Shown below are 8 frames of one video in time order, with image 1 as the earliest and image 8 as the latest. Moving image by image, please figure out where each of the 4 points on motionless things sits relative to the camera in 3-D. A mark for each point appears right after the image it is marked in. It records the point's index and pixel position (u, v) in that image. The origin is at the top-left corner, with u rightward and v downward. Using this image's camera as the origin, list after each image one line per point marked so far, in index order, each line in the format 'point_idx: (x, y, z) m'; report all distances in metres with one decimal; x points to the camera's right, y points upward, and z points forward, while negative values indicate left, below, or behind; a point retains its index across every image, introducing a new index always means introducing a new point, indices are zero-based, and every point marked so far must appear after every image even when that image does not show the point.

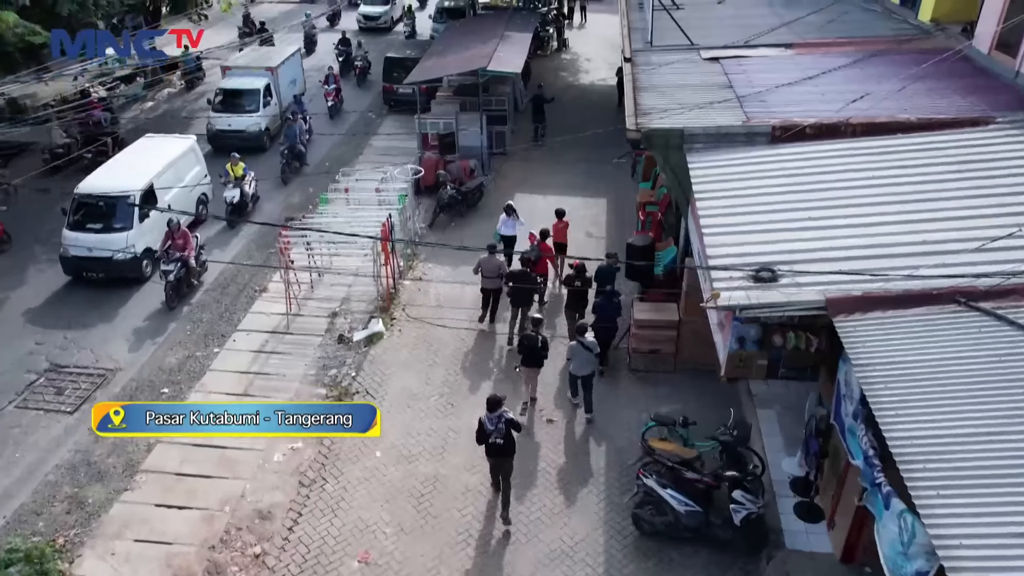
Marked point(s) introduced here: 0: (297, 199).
0: (-4.2, +1.7, +15.6) m
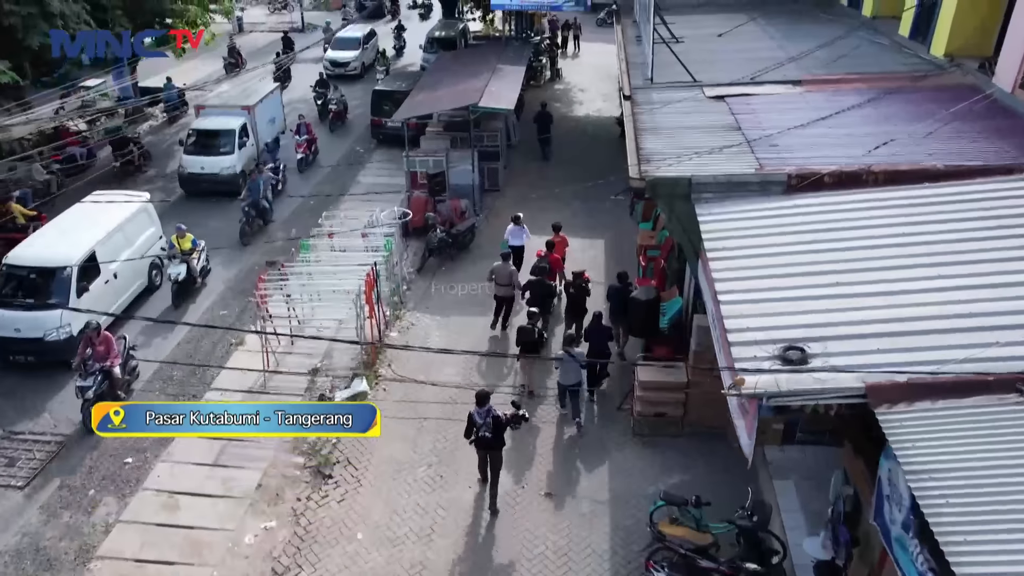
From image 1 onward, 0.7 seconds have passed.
0: (-4.3, +0.8, +14.8) m
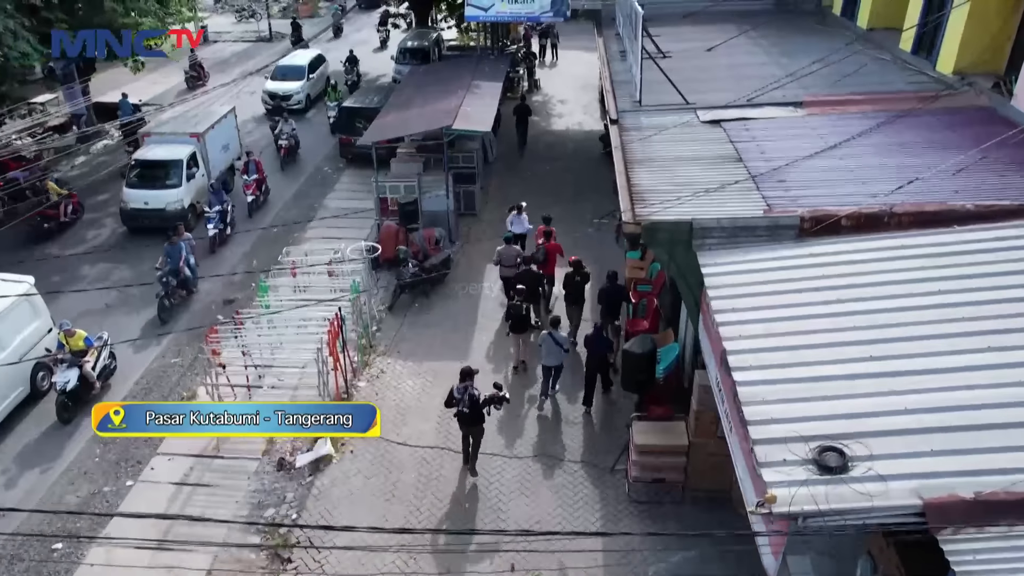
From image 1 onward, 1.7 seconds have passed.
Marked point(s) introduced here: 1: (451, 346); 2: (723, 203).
0: (-4.7, +0.1, +13.7) m
1: (-0.9, -0.8, +11.7) m
2: (+2.1, +0.8, +7.9) m
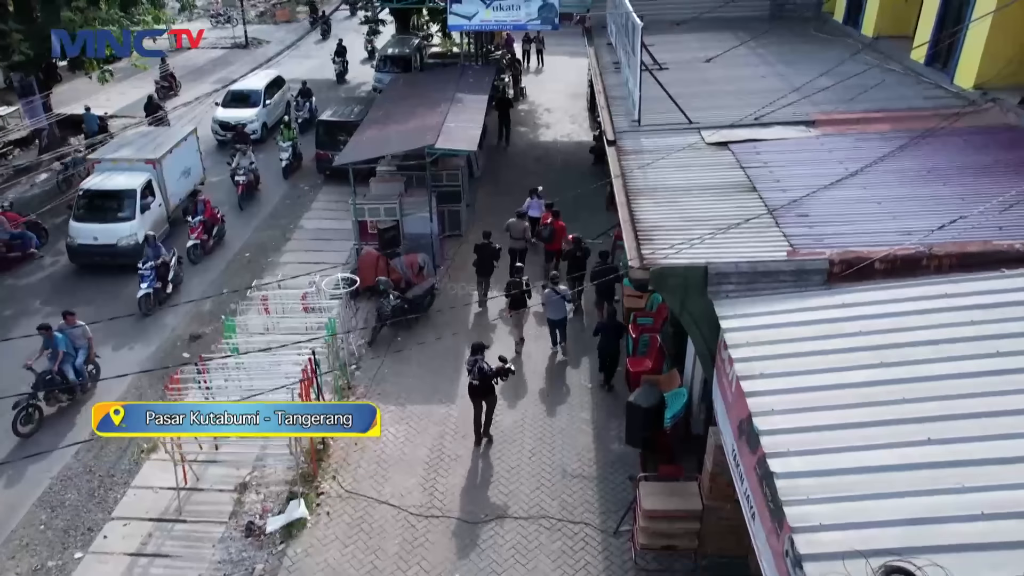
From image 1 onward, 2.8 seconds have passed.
0: (-4.8, -0.4, +12.7) m
1: (-1.0, -1.3, +10.8) m
2: (+2.0, +0.4, +7.0) m
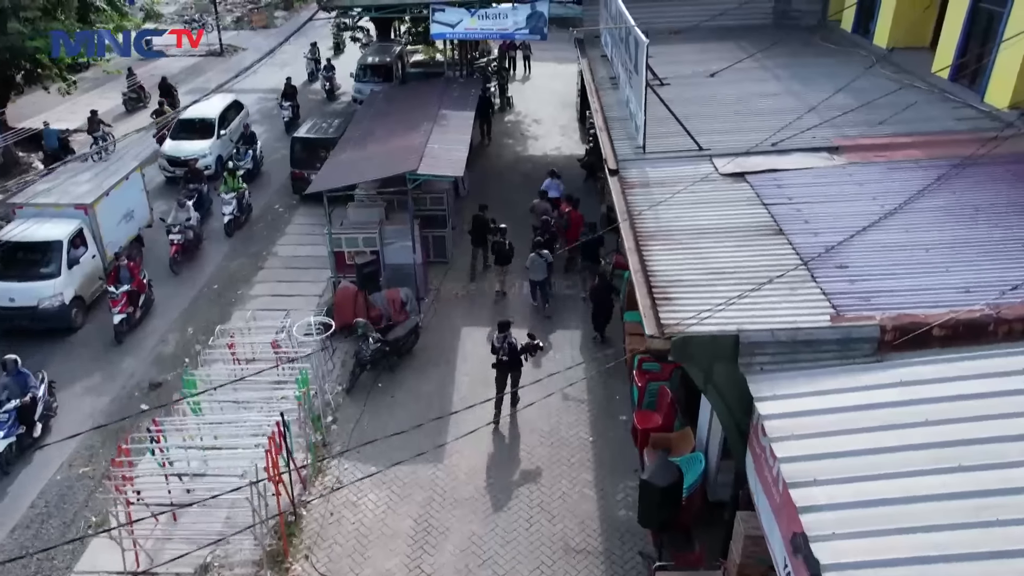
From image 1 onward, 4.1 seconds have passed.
0: (-5.0, -1.0, +11.6) m
1: (-1.1, -1.9, +9.7) m
2: (+1.9, -0.1, +6.0) m
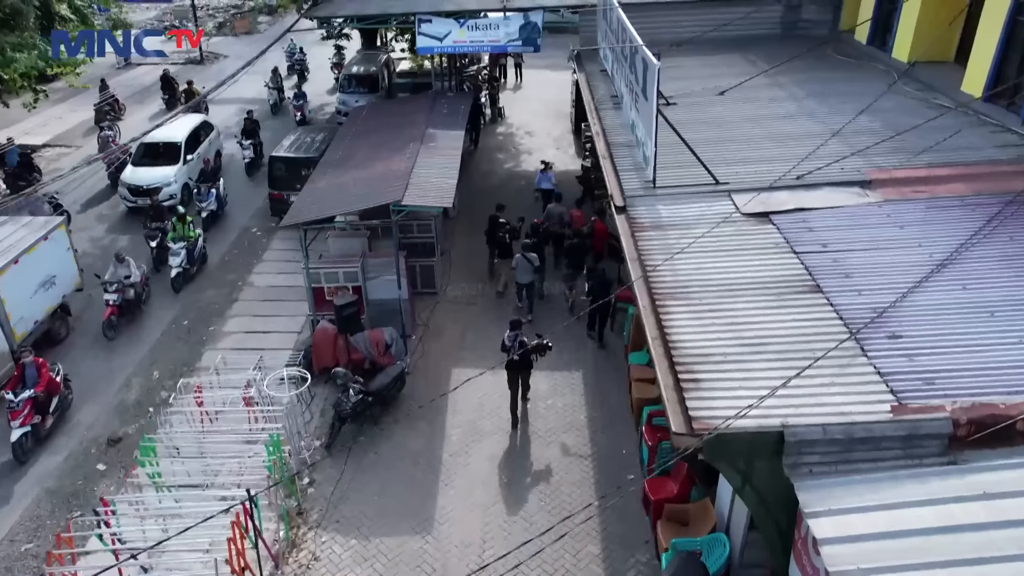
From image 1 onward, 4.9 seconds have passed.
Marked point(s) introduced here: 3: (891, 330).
0: (-5.0, -1.5, +10.6) m
1: (-1.1, -2.4, +8.8) m
2: (+1.9, -0.6, +5.1) m
3: (+2.6, -0.3, +5.6) m
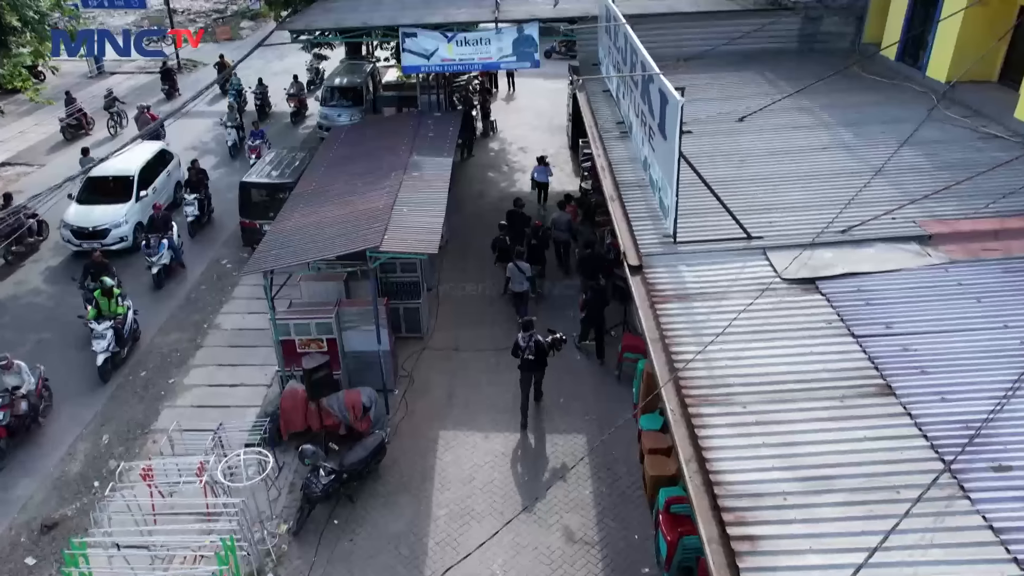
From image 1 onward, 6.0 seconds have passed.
0: (-5.1, -2.2, +9.3) m
1: (-1.2, -3.0, +7.5) m
2: (+1.9, -1.3, +3.8) m
3: (+2.6, -0.9, +4.3) m
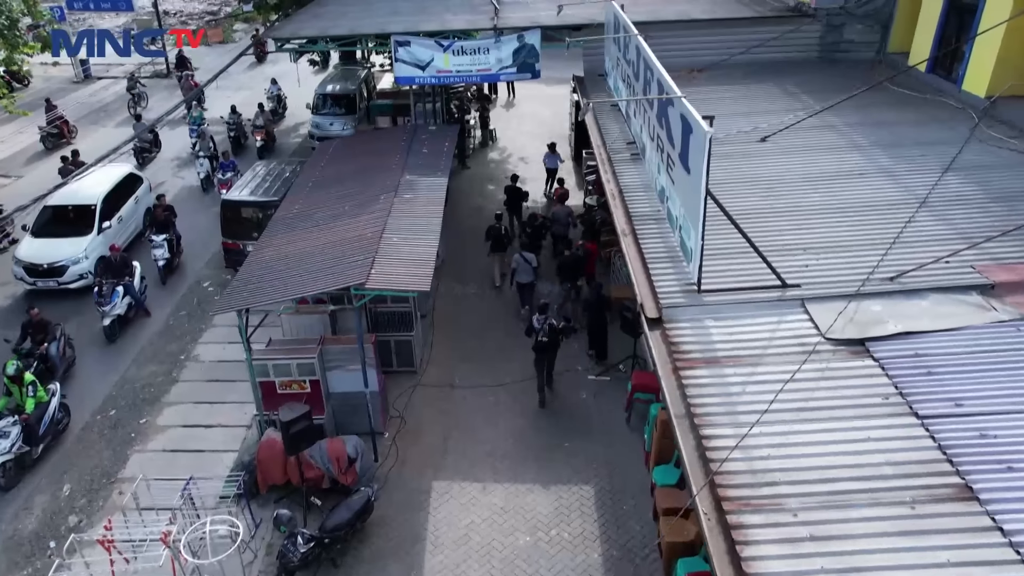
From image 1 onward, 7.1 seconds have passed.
0: (-5.1, -2.6, +8.4) m
1: (-1.2, -3.4, +6.6) m
2: (+1.9, -1.7, +2.9) m
3: (+2.6, -1.4, +3.4) m
